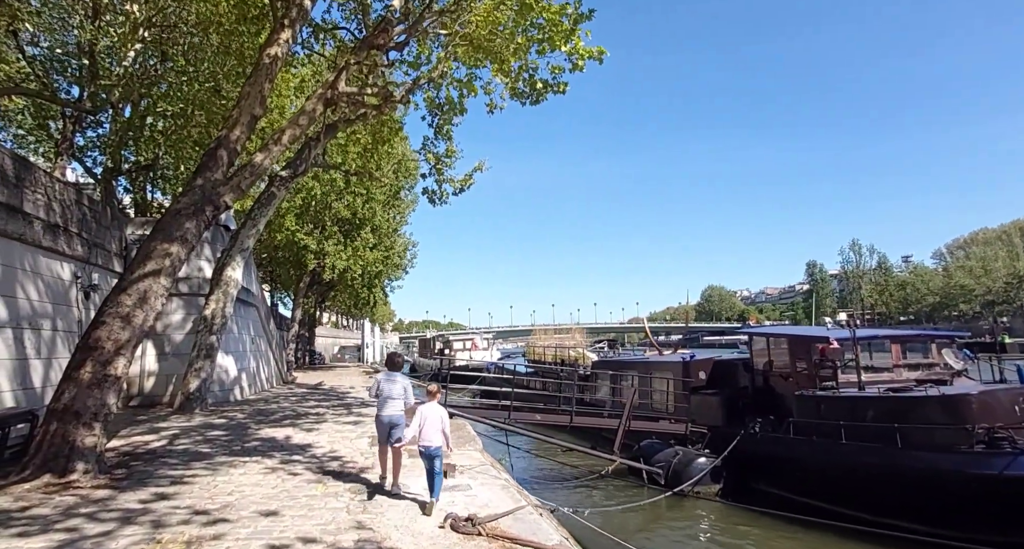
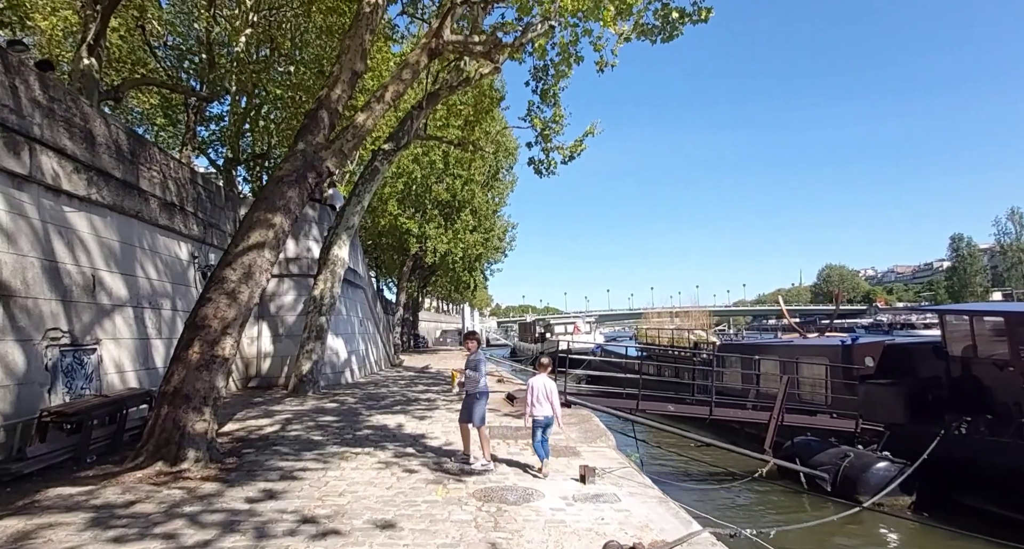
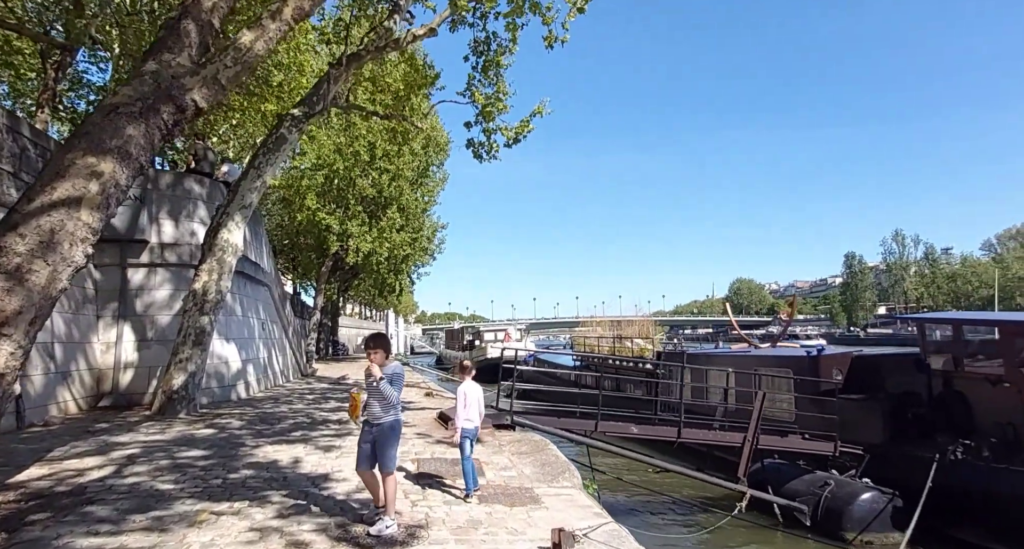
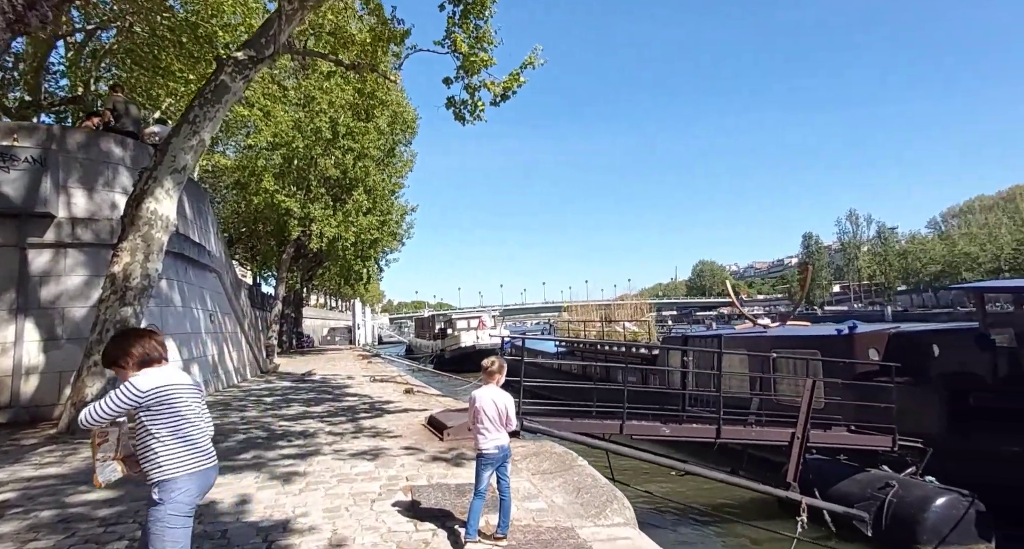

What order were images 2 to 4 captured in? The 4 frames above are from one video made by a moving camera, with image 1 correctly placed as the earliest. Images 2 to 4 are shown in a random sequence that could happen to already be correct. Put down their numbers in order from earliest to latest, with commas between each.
2, 3, 4
